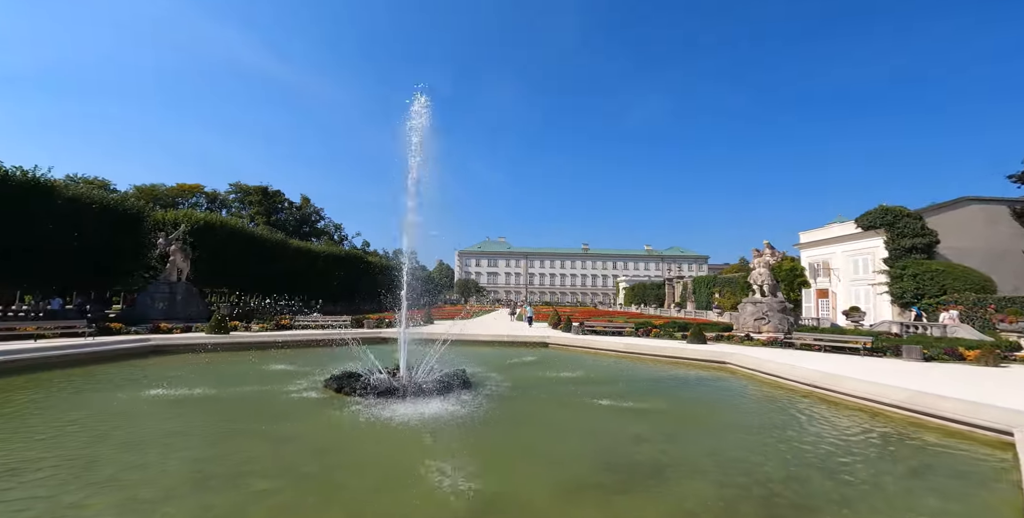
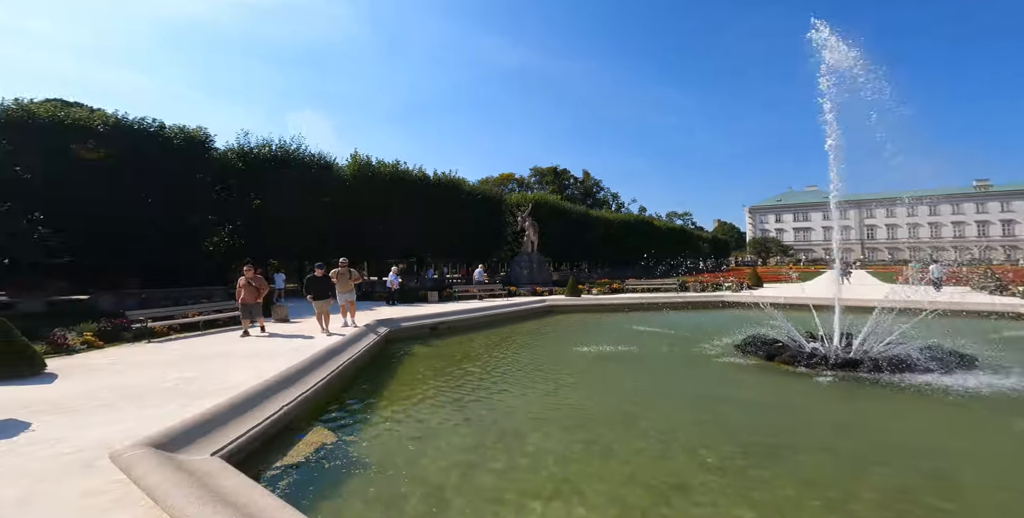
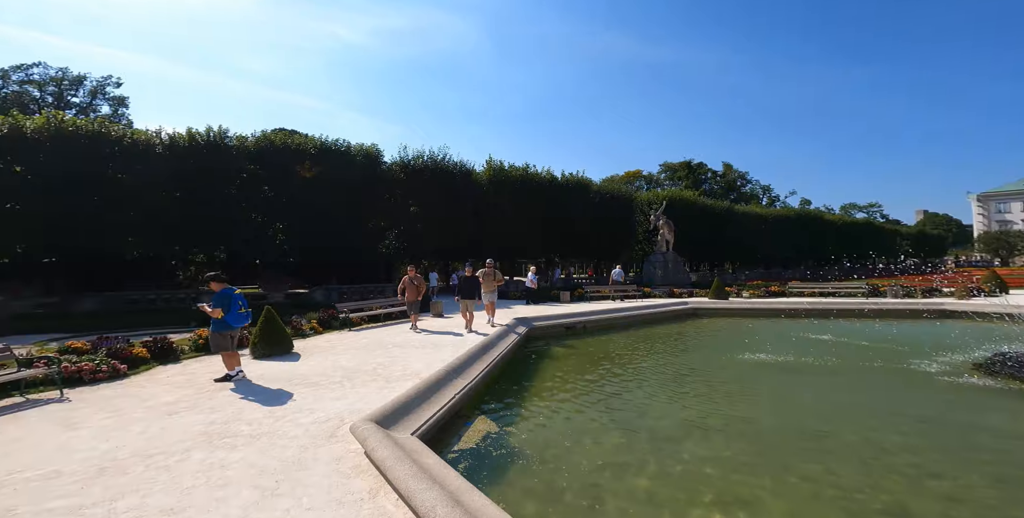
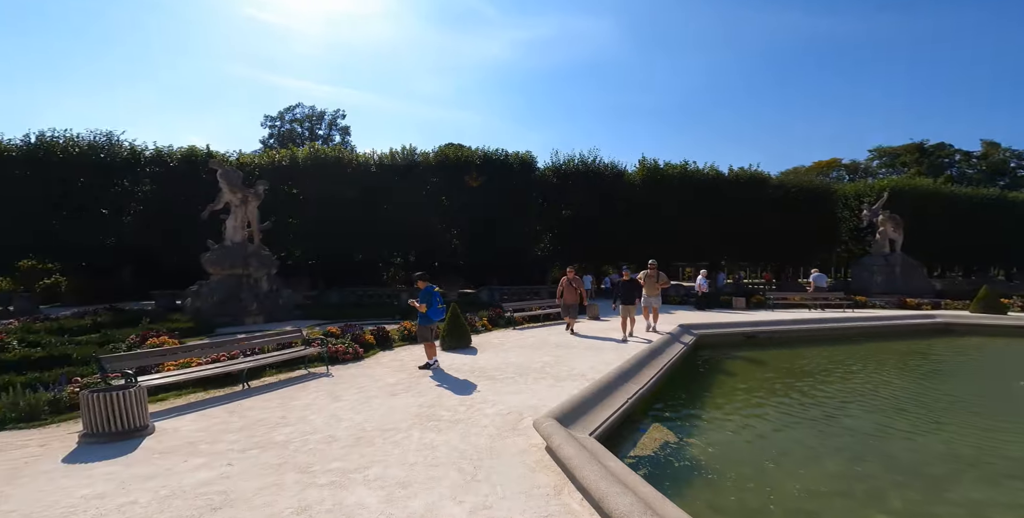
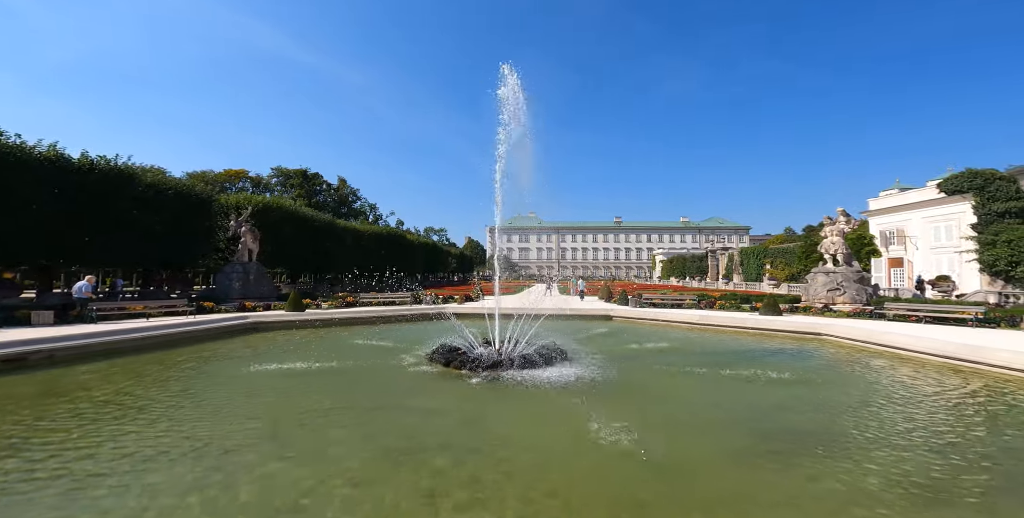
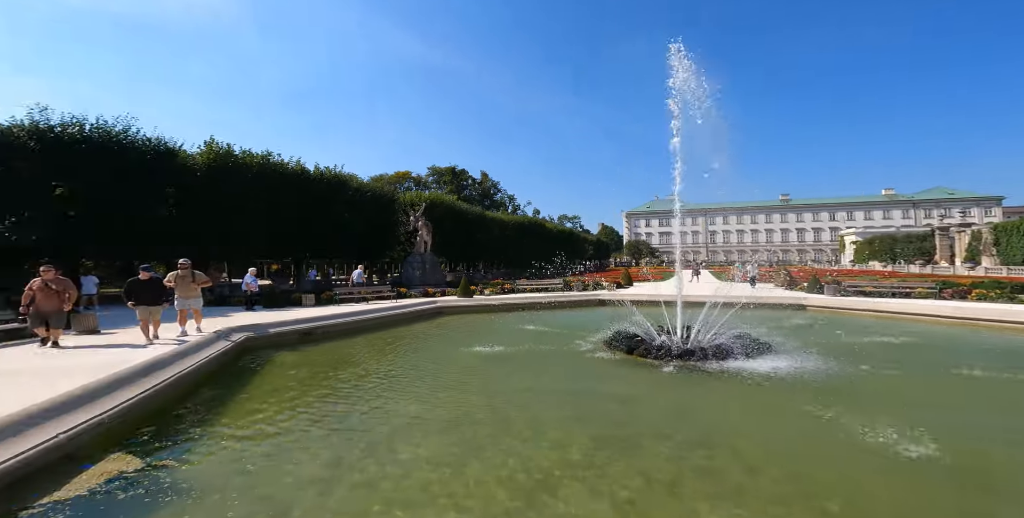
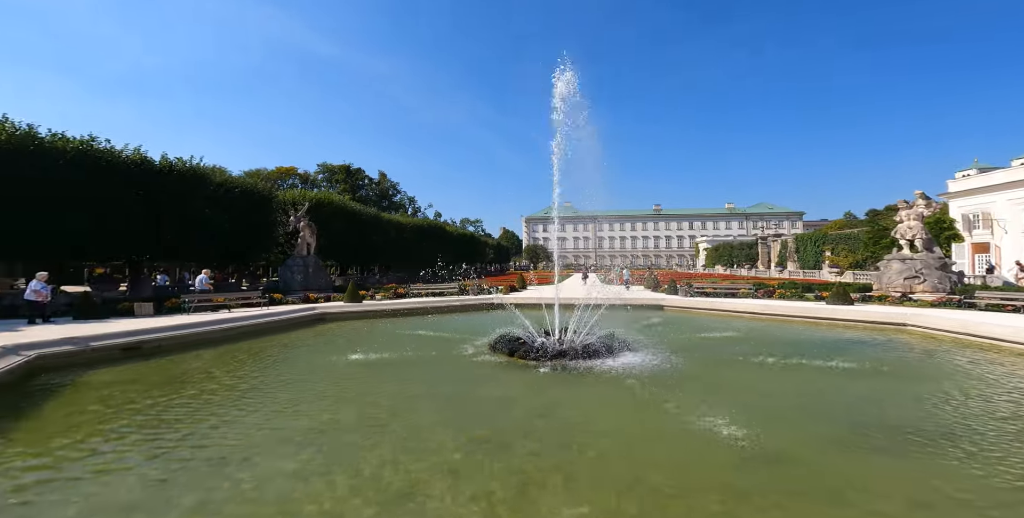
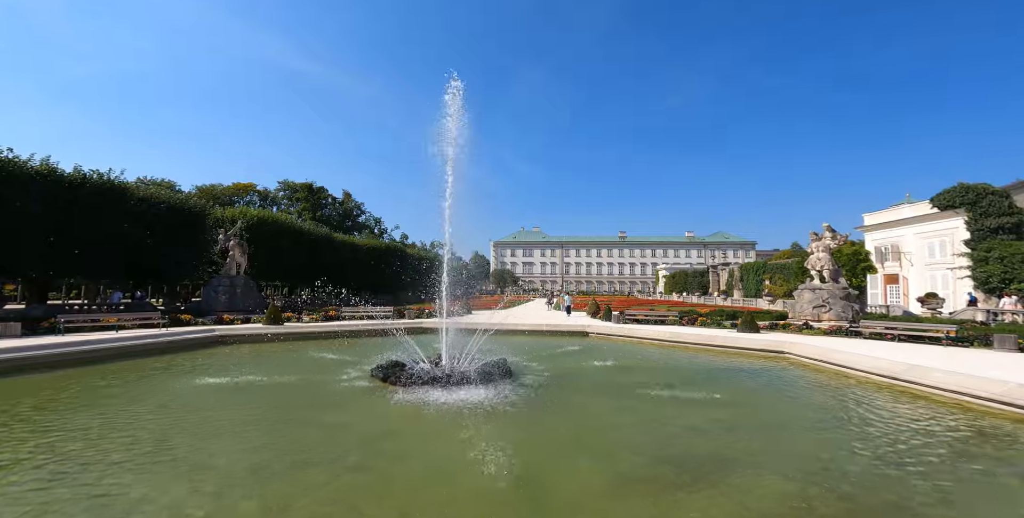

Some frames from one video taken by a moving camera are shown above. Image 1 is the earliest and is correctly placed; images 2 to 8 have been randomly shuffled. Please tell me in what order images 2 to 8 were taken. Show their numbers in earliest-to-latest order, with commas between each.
8, 5, 7, 6, 2, 3, 4
